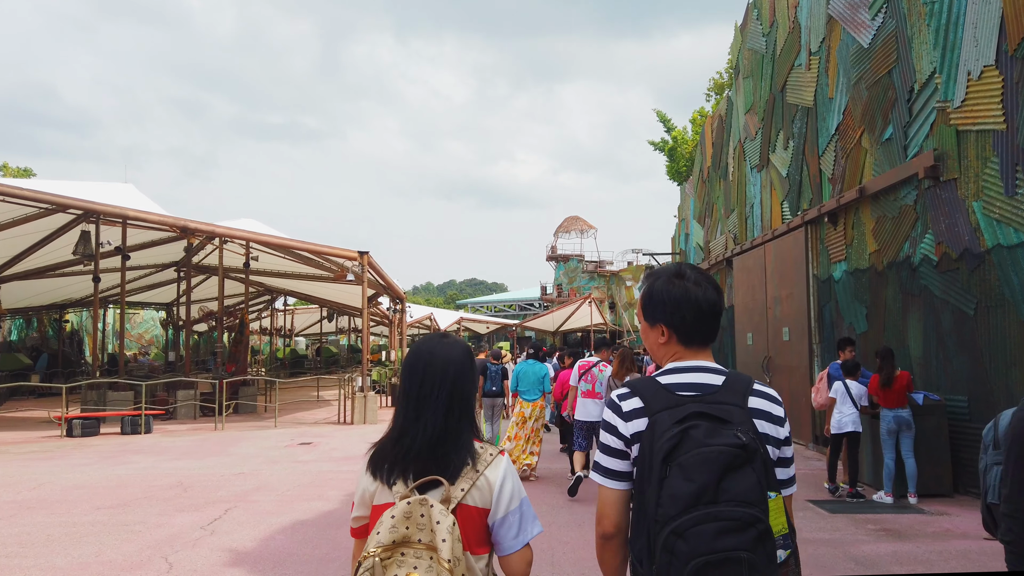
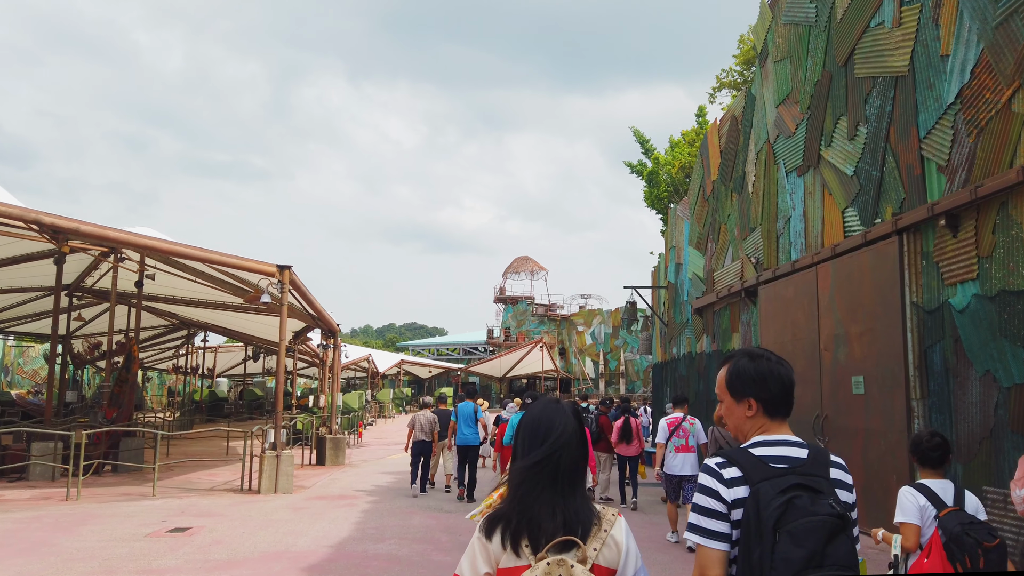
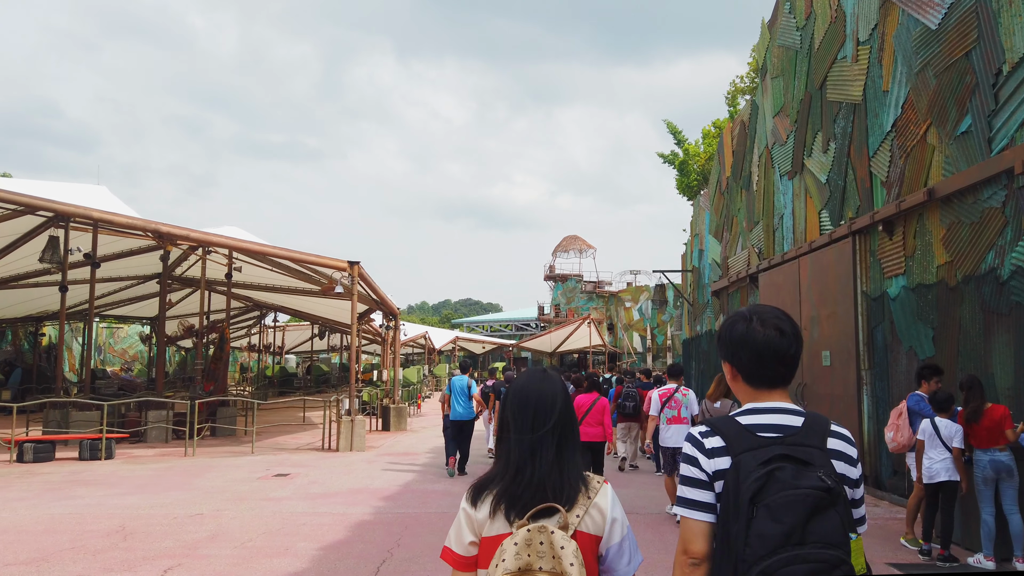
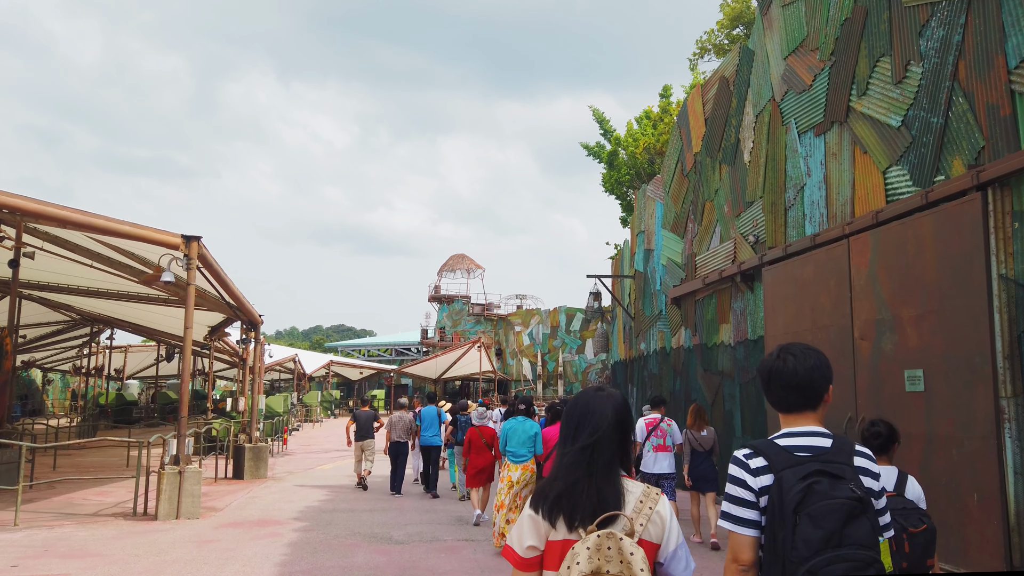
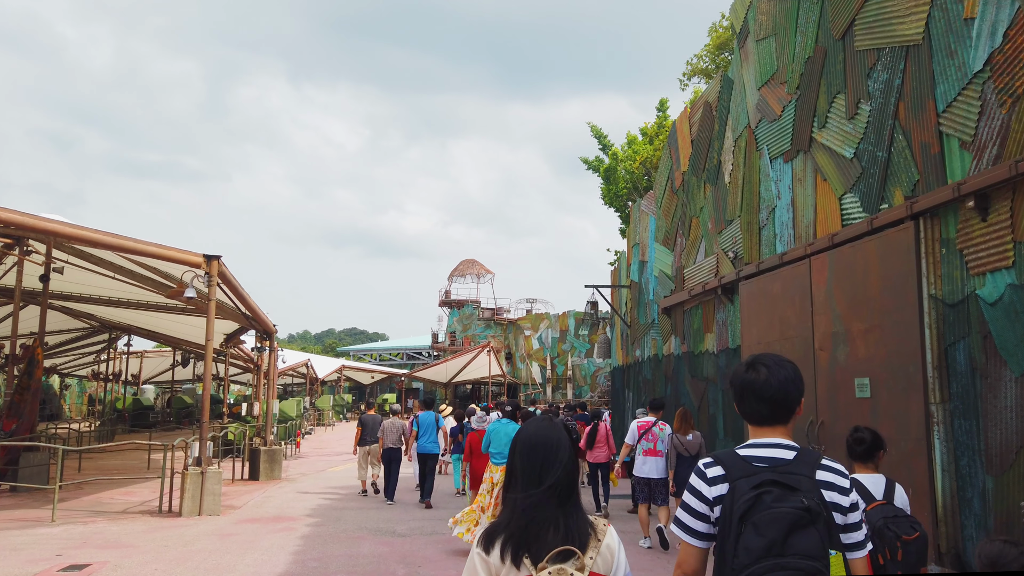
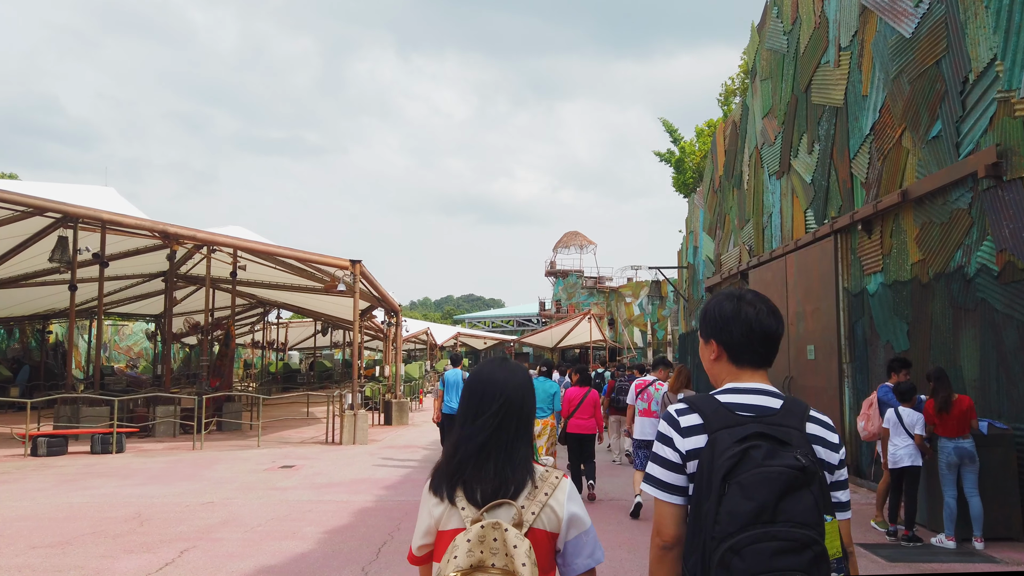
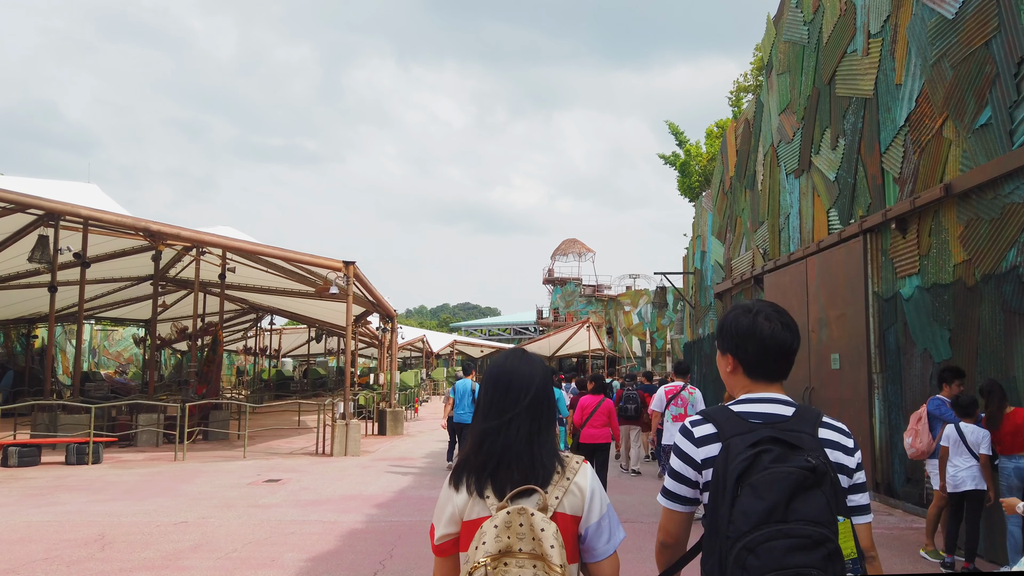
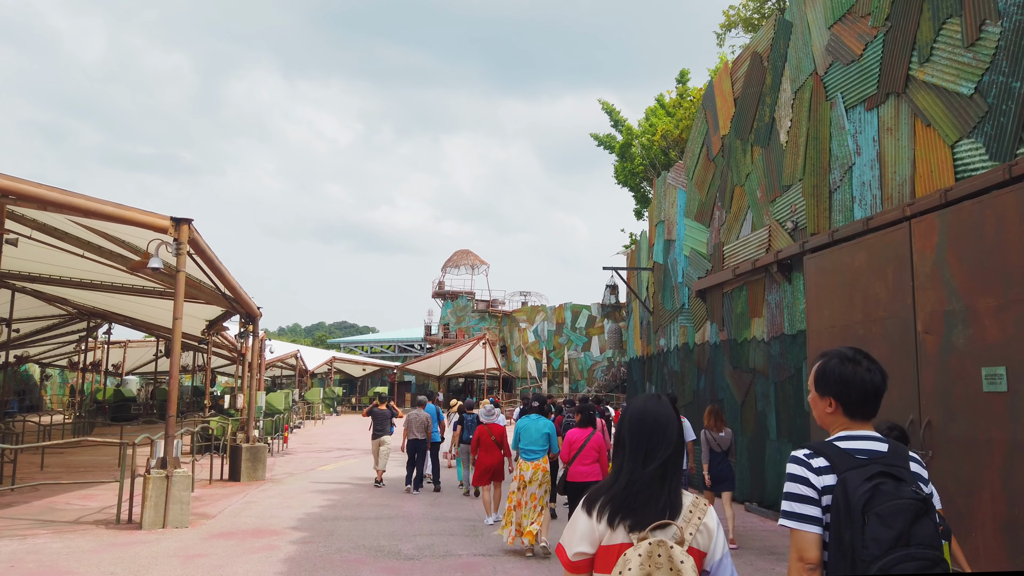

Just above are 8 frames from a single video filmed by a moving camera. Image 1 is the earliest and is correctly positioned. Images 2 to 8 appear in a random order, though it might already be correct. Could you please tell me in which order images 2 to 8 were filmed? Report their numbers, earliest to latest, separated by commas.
6, 3, 7, 2, 5, 4, 8
